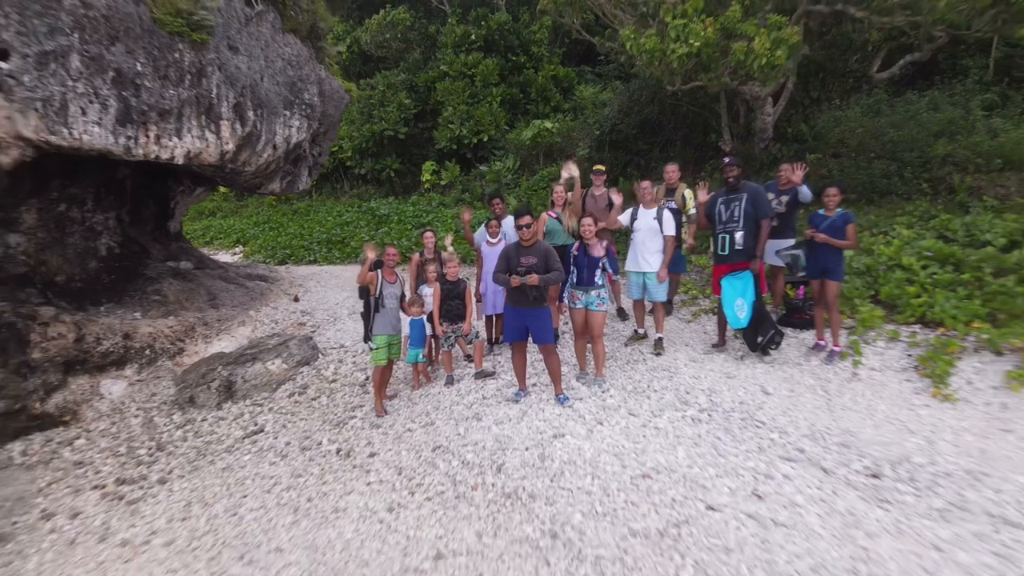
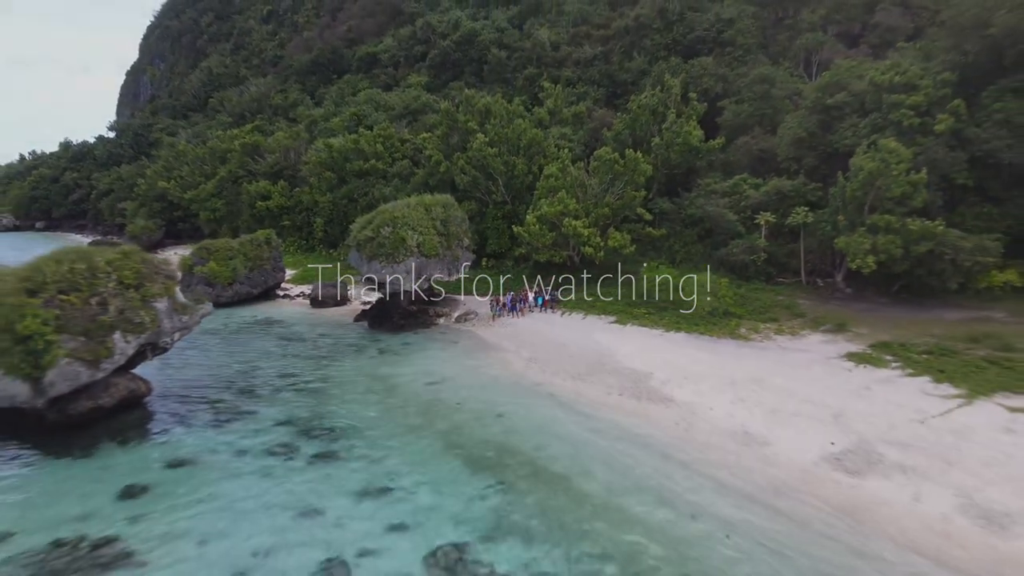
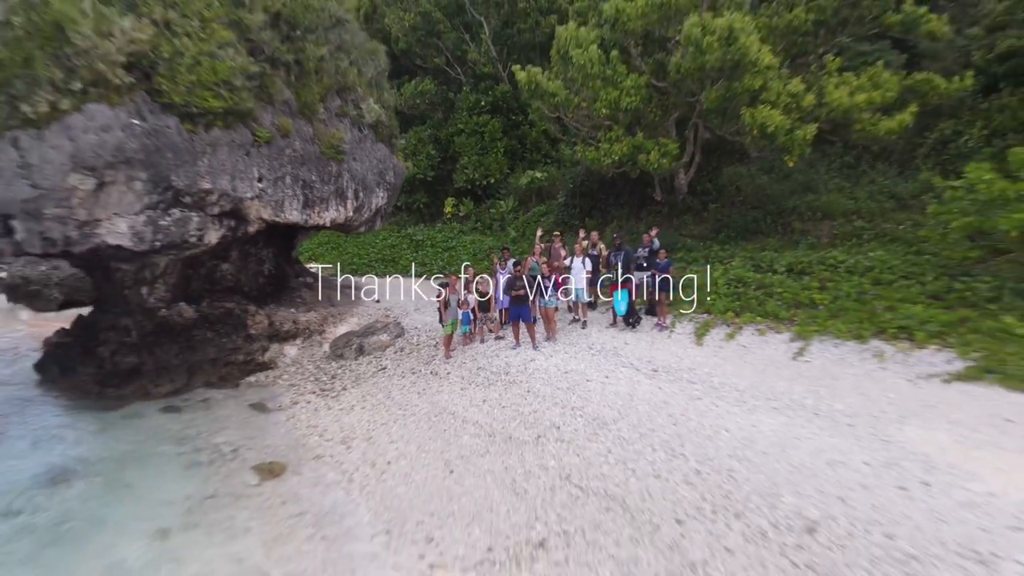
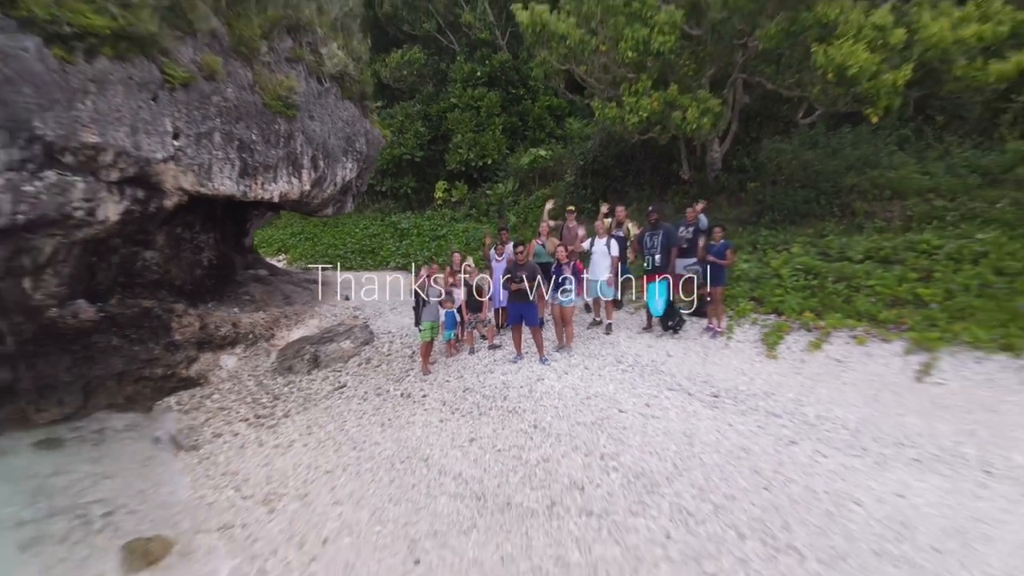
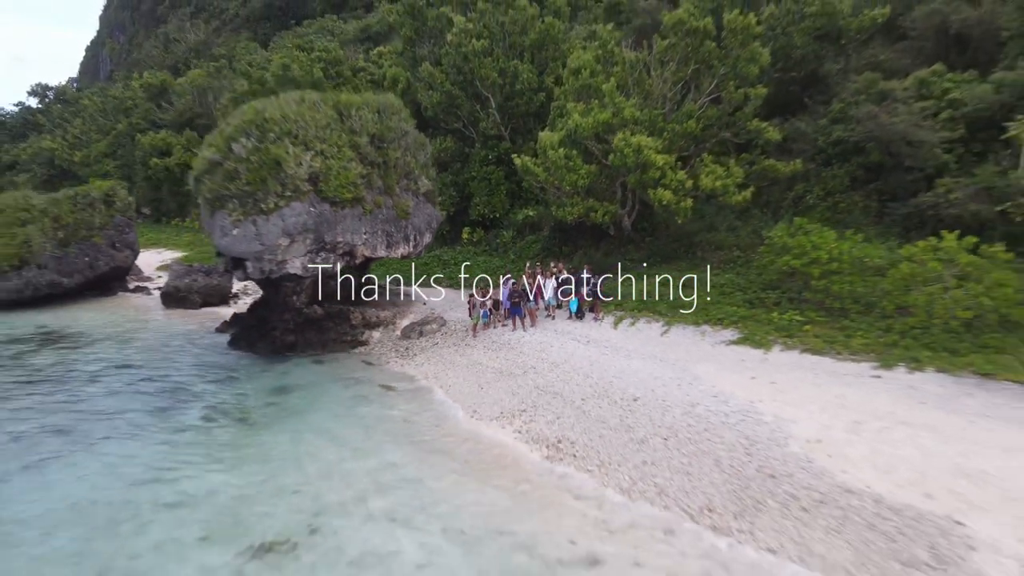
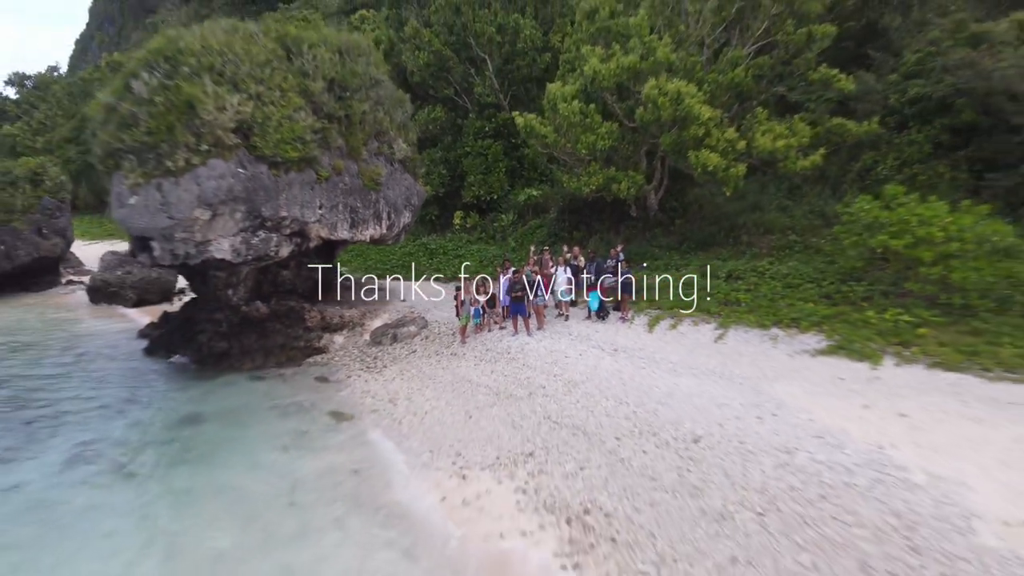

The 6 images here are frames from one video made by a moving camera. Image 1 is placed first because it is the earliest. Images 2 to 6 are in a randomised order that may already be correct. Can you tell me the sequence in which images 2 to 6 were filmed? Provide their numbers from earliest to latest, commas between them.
4, 3, 6, 5, 2
